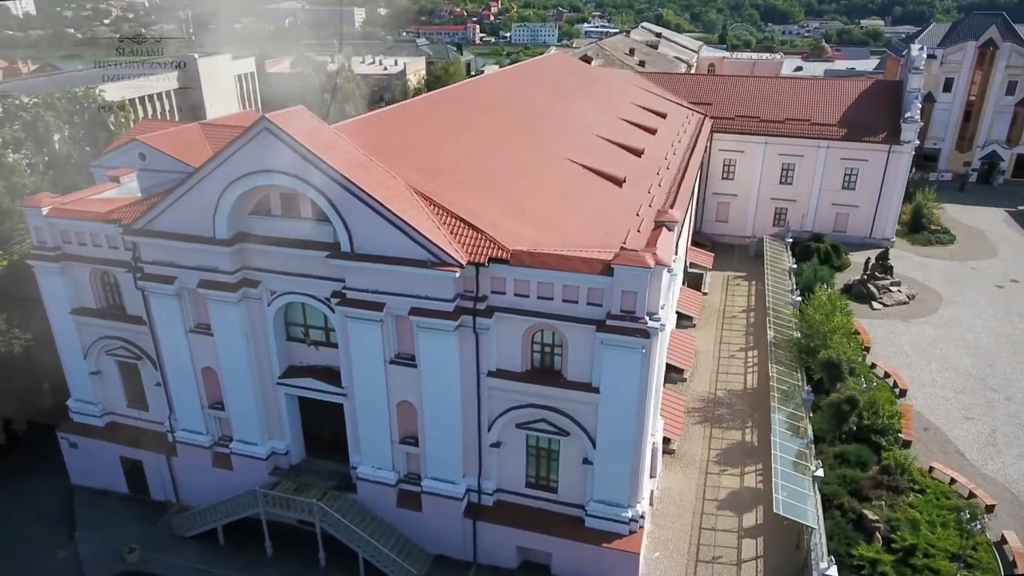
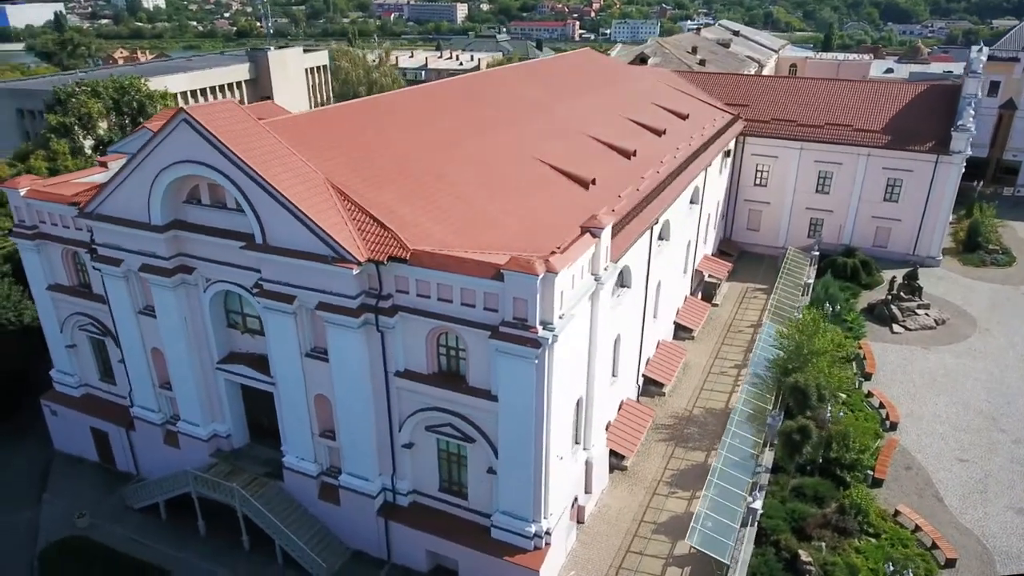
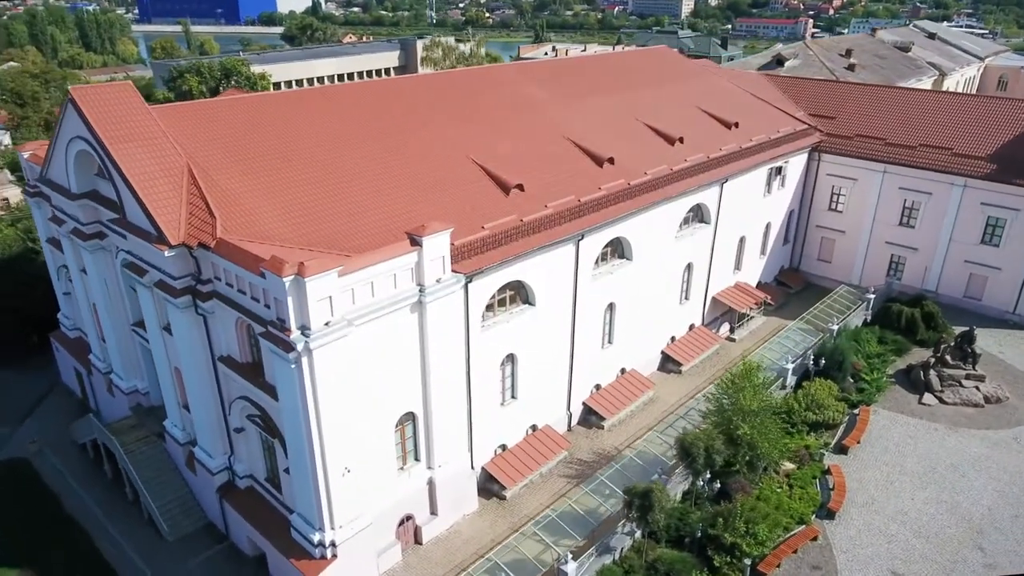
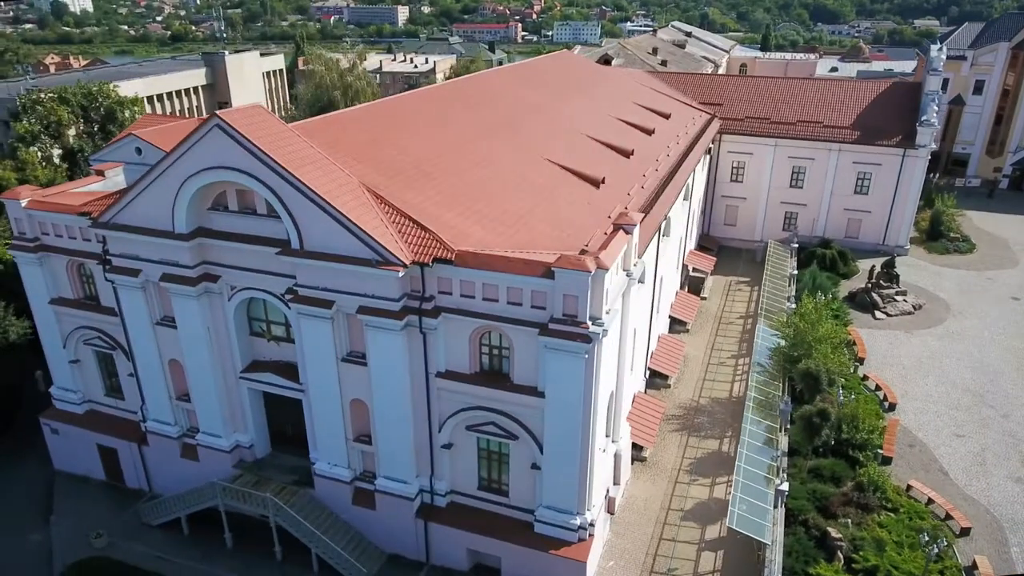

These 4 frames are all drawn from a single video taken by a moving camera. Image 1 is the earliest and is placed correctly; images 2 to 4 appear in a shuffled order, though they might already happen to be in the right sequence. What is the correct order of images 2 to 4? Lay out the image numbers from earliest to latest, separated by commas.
4, 2, 3
